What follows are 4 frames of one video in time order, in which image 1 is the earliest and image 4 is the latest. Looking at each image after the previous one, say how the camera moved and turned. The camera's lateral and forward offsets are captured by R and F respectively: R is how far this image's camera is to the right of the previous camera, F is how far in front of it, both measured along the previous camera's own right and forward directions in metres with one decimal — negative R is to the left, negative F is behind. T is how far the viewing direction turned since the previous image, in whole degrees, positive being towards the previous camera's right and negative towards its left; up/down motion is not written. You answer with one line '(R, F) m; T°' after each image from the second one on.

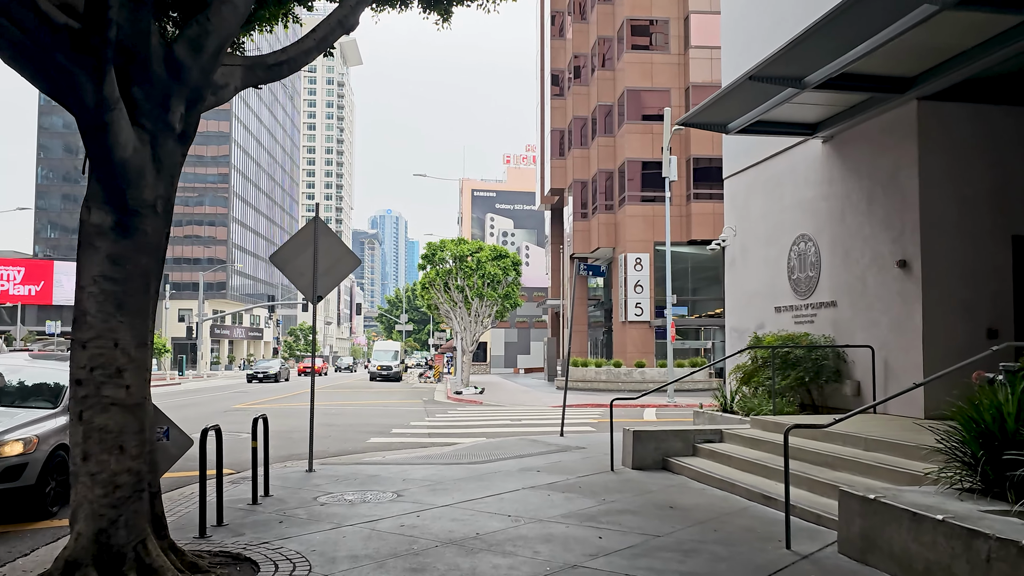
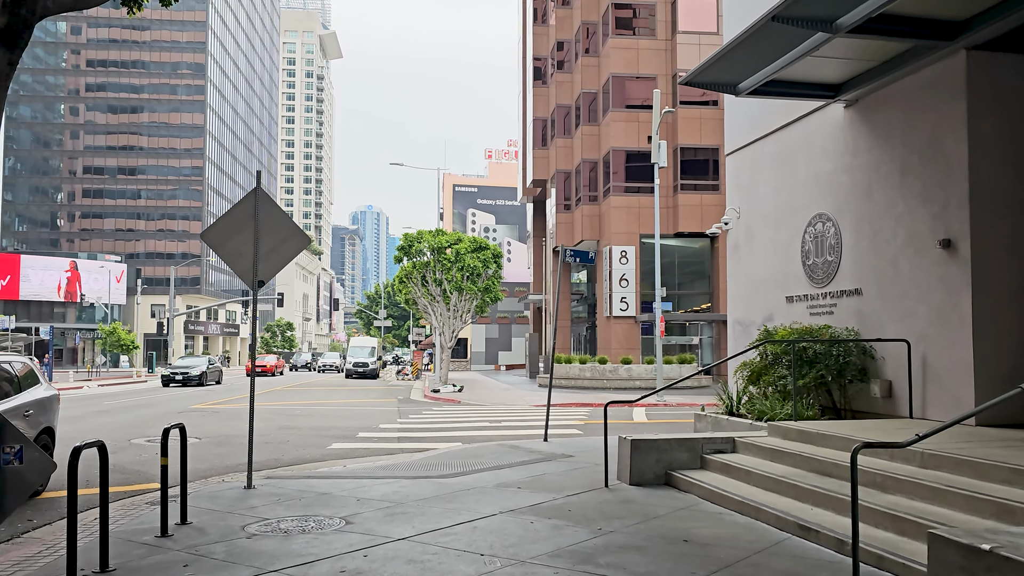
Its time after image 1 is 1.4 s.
(+0.1, +1.6) m; +1°
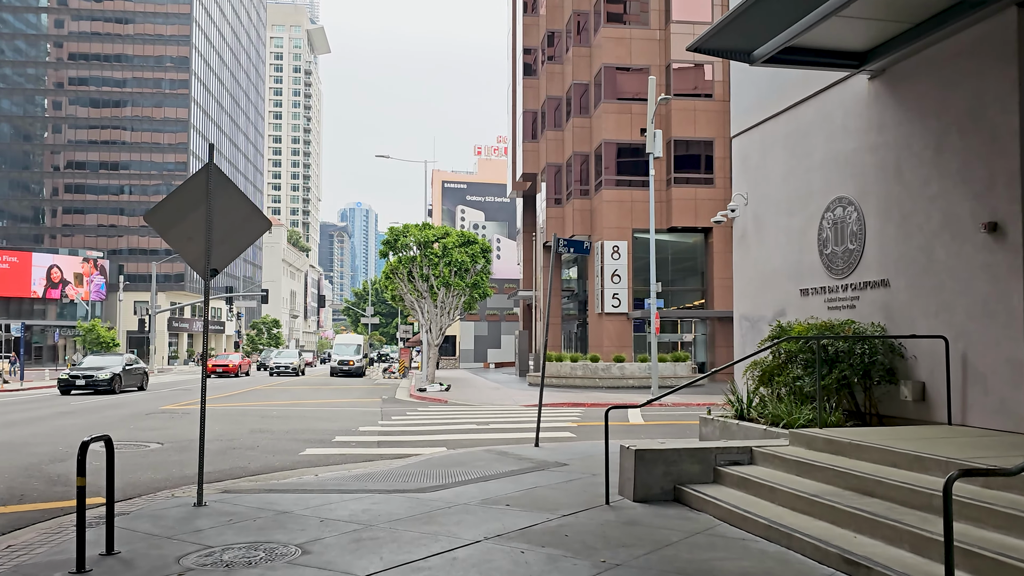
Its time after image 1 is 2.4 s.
(0.0, +1.1) m; +1°
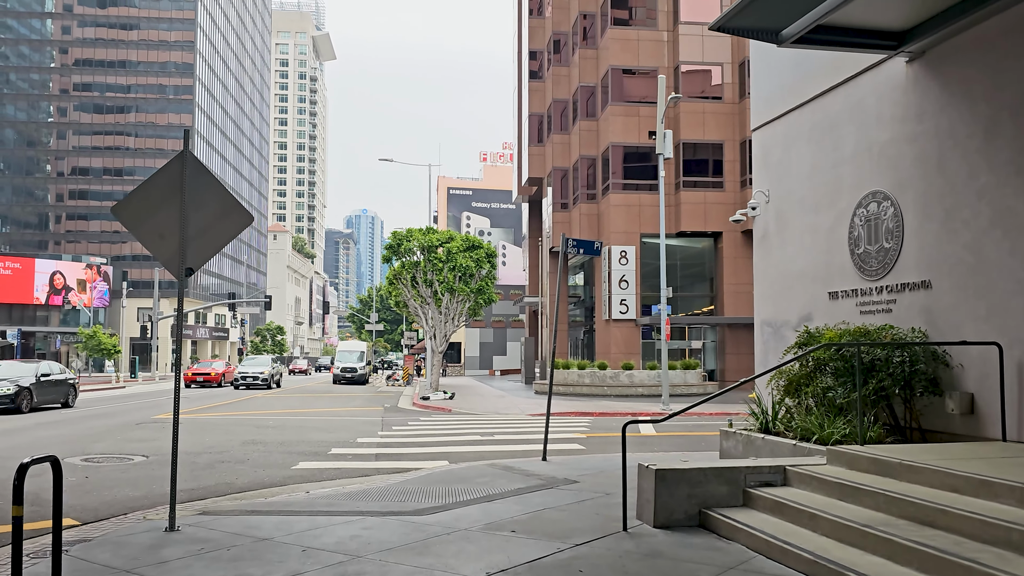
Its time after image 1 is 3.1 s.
(0.0, +0.8) m; 0°
